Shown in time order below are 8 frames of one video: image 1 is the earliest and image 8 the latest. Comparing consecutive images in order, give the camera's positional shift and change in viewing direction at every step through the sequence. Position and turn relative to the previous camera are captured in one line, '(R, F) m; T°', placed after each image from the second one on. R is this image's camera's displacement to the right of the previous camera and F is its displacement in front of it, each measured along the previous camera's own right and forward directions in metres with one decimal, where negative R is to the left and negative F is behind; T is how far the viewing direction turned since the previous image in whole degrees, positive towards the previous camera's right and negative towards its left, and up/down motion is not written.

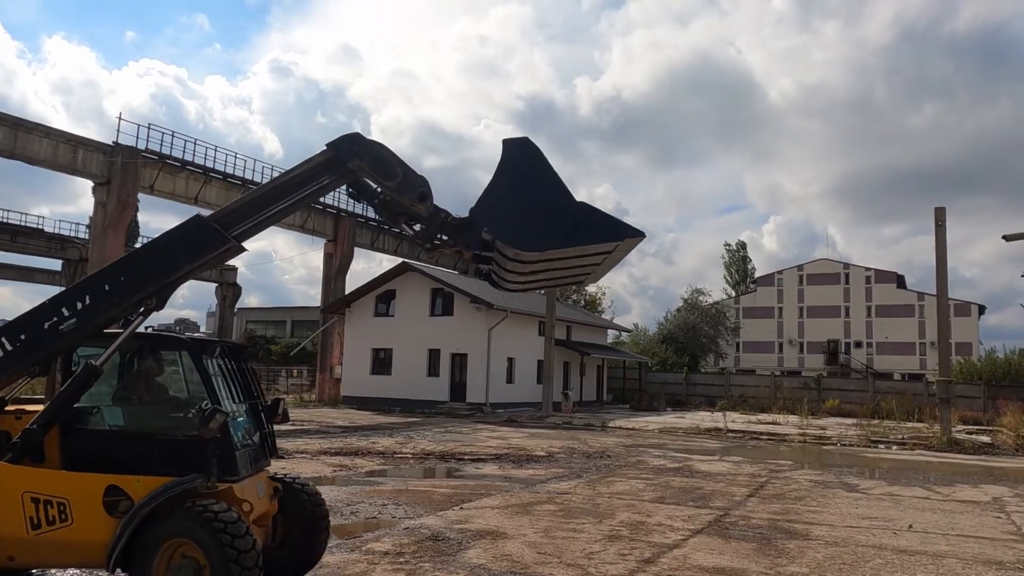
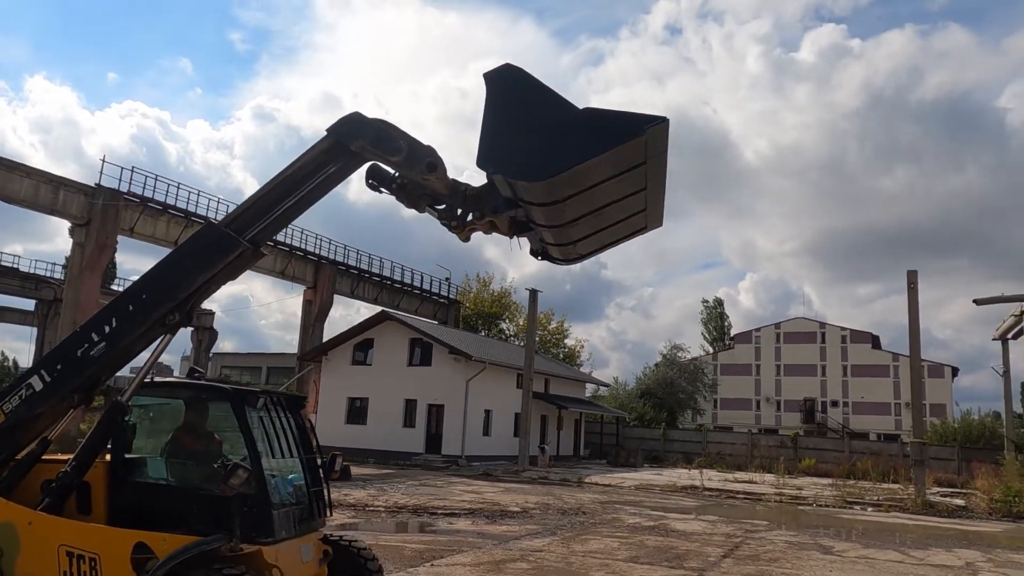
(0.0, 0.0) m; +1°
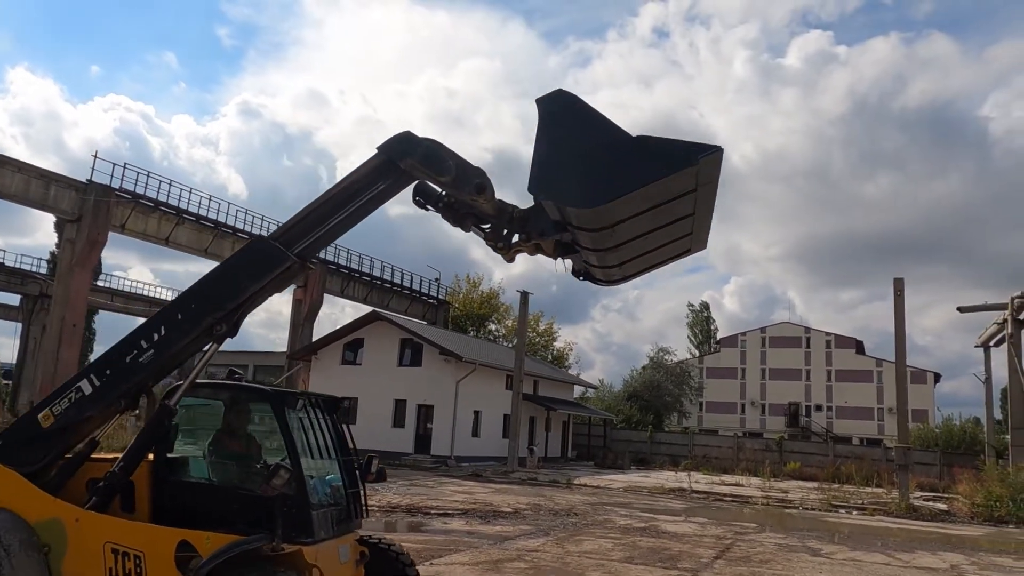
(-0.2, -0.1) m; +1°
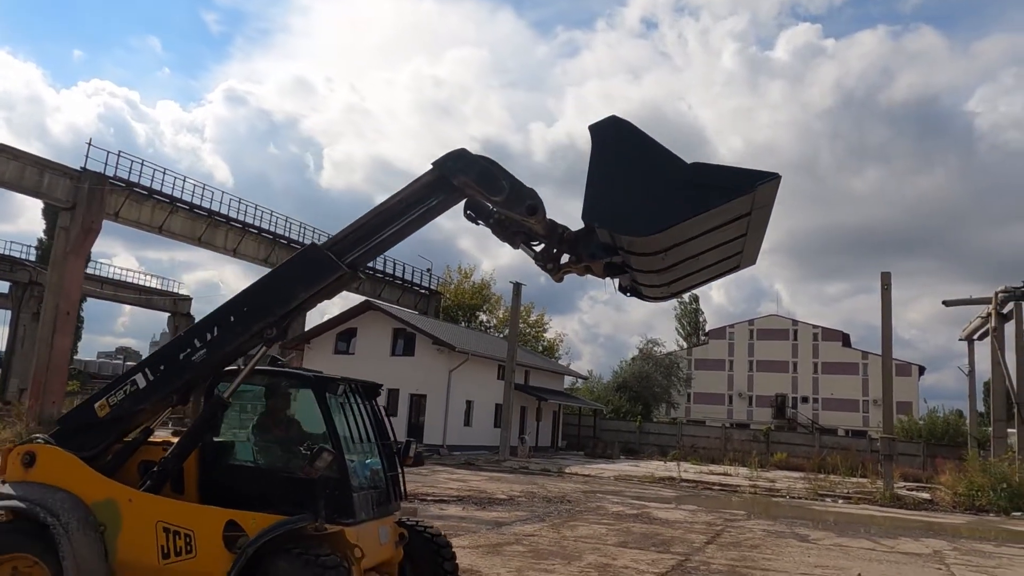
(-0.1, -0.2) m; +1°
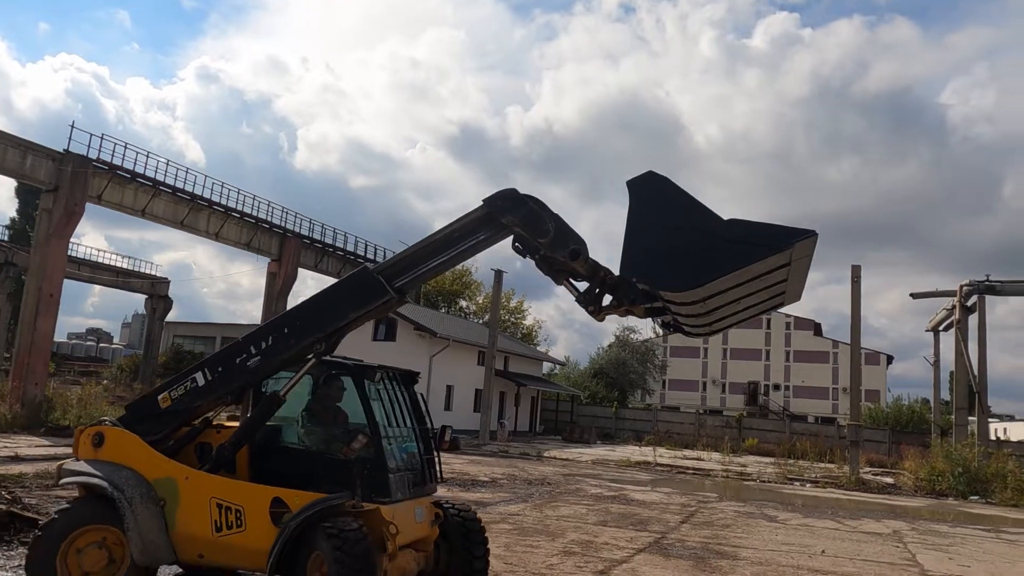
(-0.2, -0.4) m; +2°
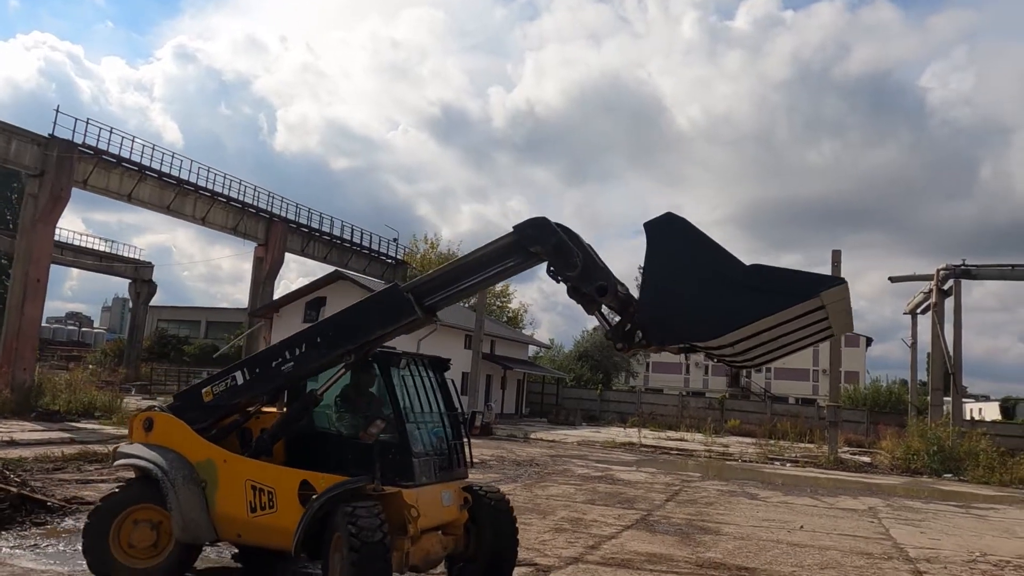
(-0.1, -0.3) m; +1°
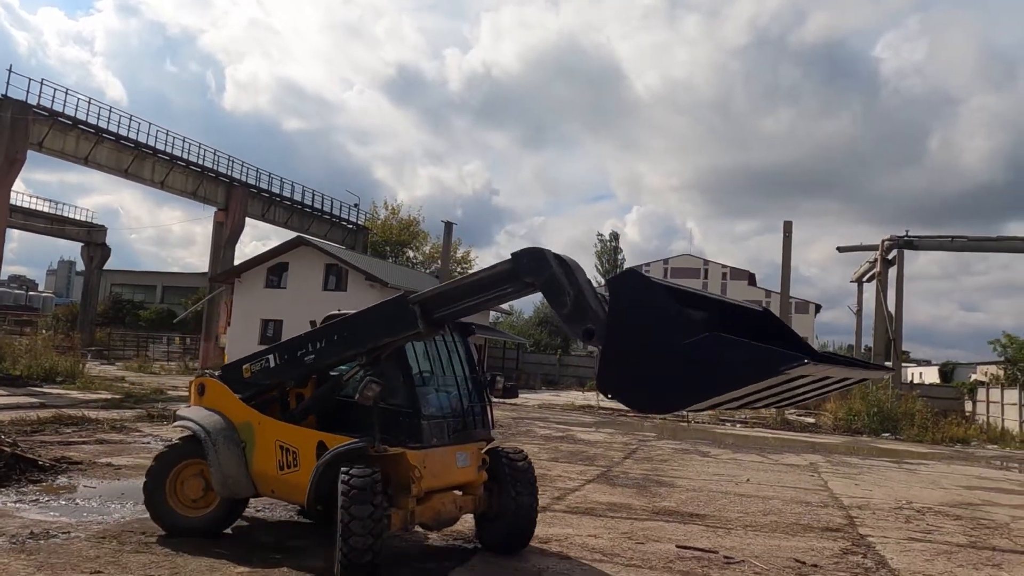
(-0.2, -0.5) m; +3°
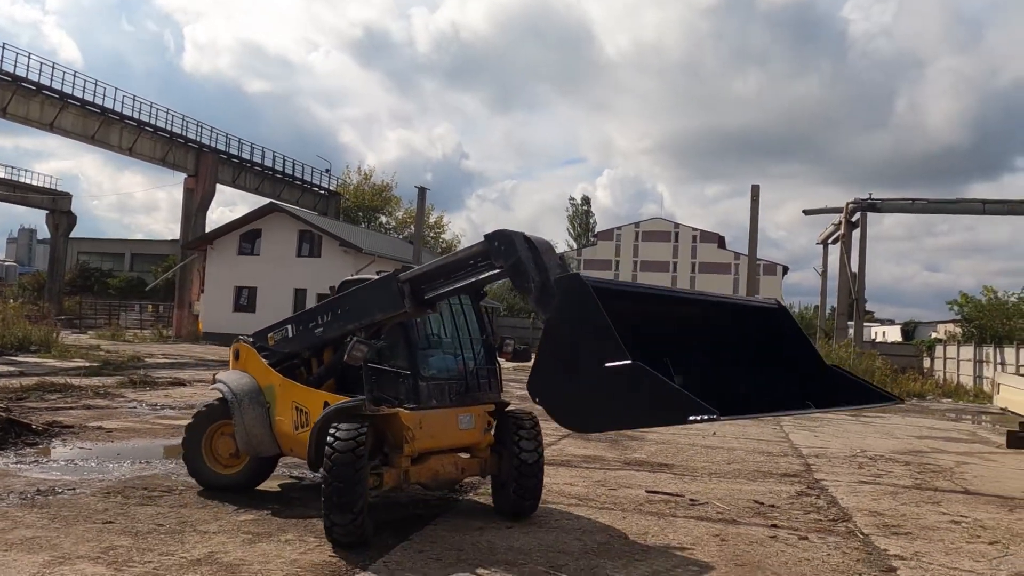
(-0.1, -0.3) m; +2°
